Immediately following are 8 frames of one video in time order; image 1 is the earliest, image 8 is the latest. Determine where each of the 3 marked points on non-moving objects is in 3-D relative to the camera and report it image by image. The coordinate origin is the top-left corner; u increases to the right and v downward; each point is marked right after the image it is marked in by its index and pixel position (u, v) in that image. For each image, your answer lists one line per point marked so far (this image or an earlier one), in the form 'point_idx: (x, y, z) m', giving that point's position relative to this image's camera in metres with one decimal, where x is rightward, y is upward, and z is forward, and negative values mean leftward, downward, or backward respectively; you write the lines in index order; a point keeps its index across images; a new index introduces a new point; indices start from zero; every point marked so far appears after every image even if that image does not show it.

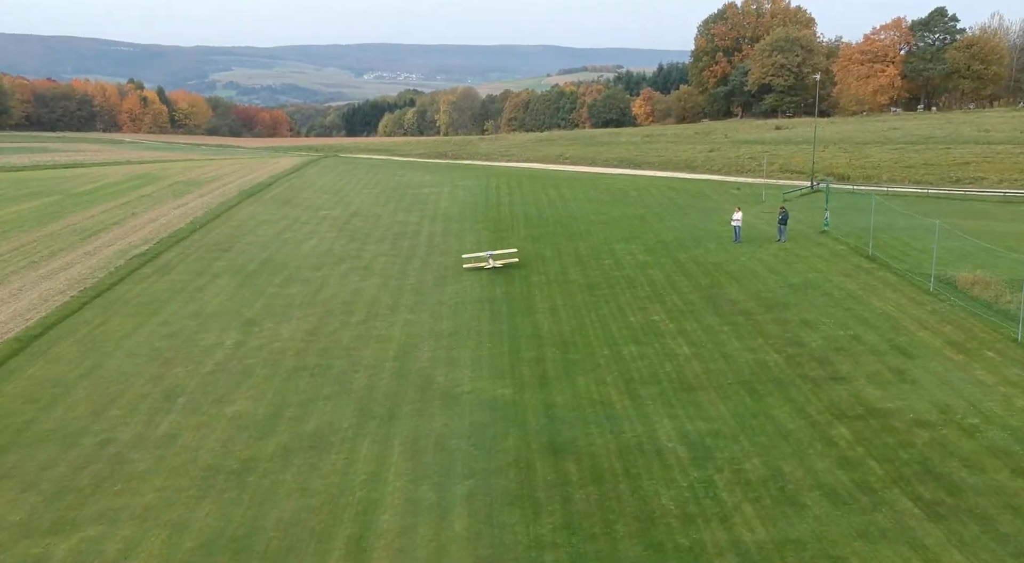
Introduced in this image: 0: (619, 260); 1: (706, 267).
0: (+2.9, +0.6, +19.9) m
1: (+5.1, +0.4, +19.0) m
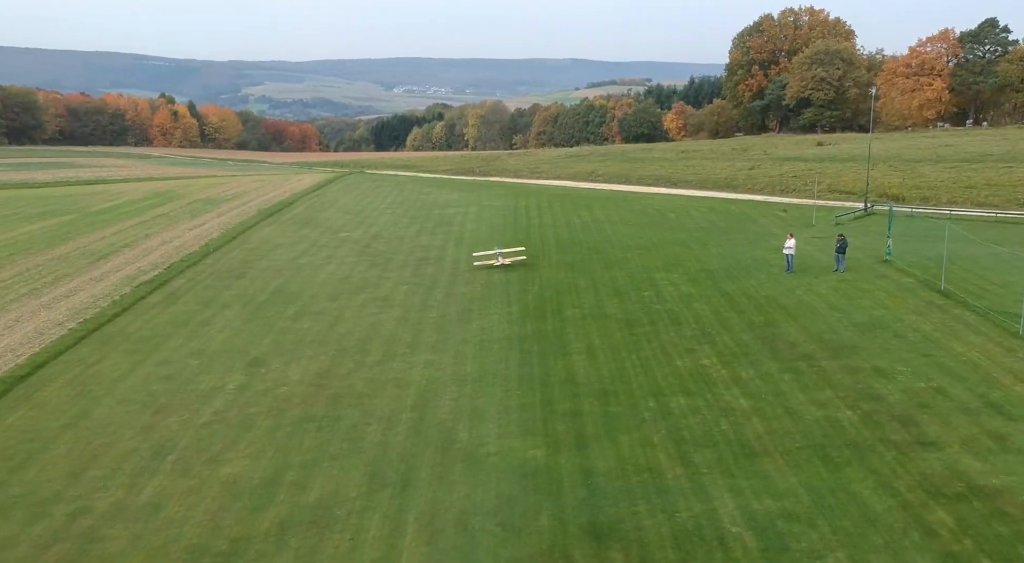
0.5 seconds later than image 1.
0: (+3.7, -0.3, +18.2) m
1: (+5.8, -0.5, +17.2) m
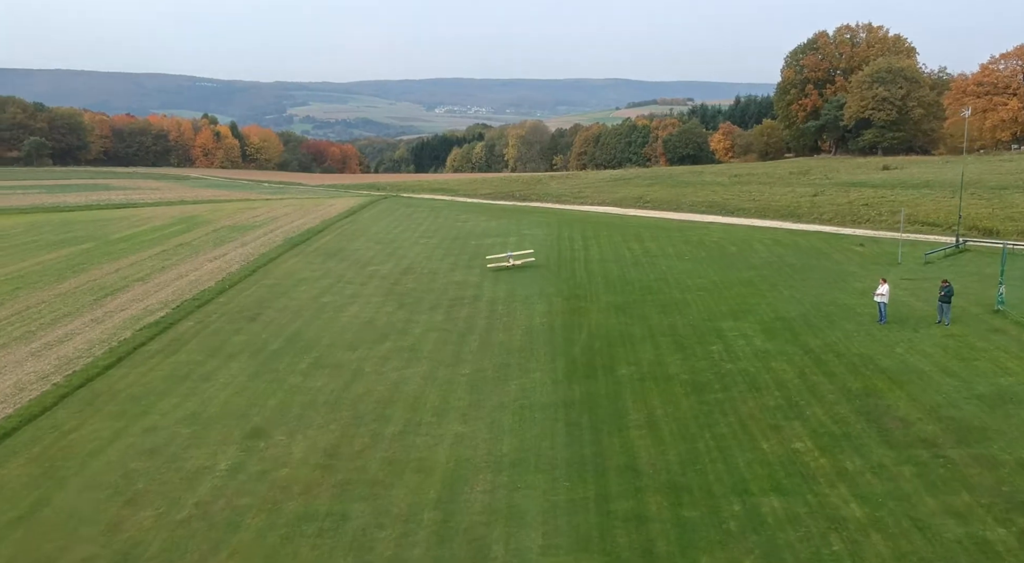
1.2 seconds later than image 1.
0: (+4.7, -1.4, +15.6) m
1: (+6.7, -1.6, +14.5) m
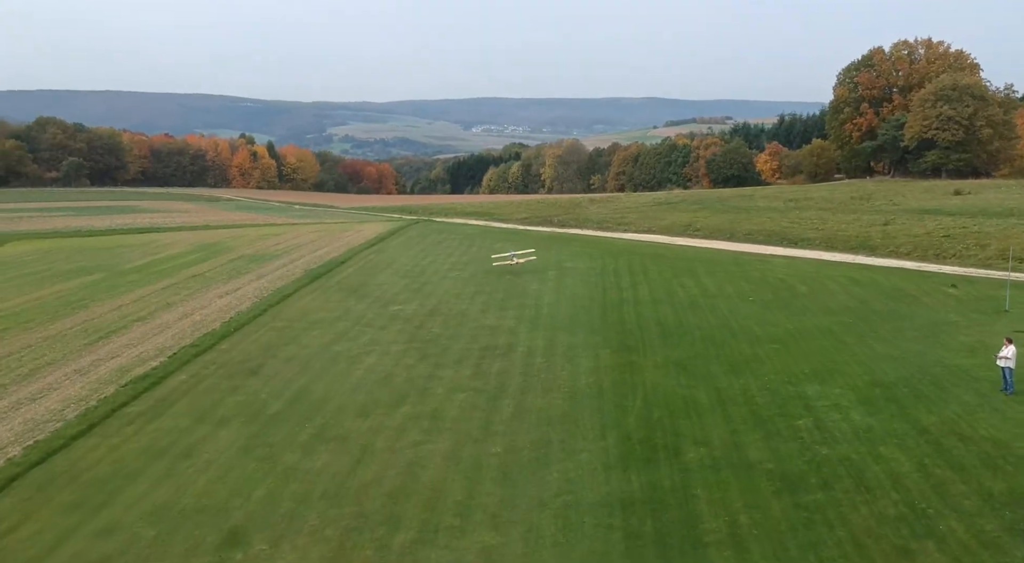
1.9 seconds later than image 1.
0: (+5.4, -2.4, +12.7) m
1: (+7.4, -2.6, +11.5) m
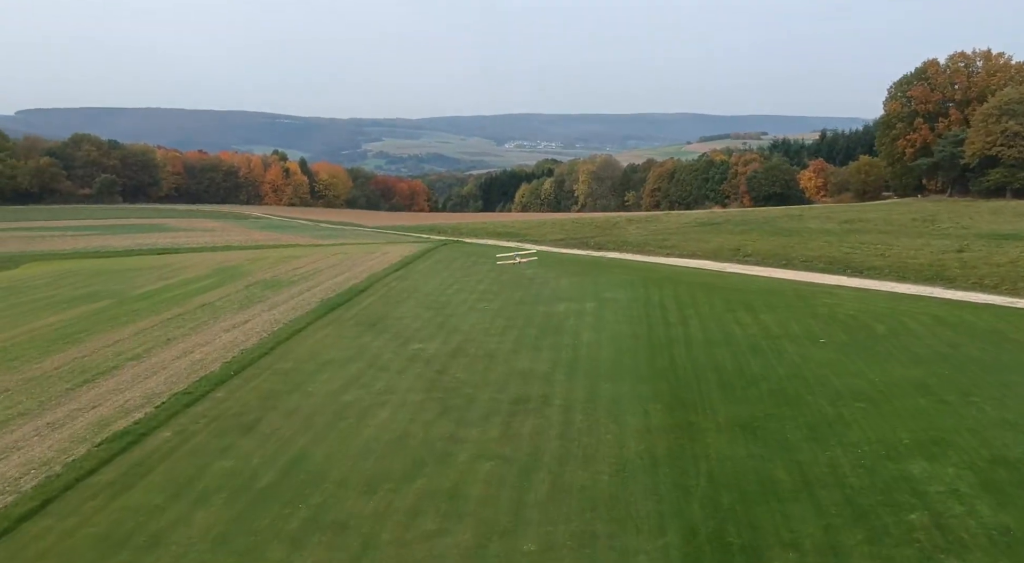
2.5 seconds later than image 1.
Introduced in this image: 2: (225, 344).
0: (+5.9, -3.2, +10.0) m
1: (+7.8, -3.4, +8.7) m
2: (-7.6, -1.7, +19.5) m
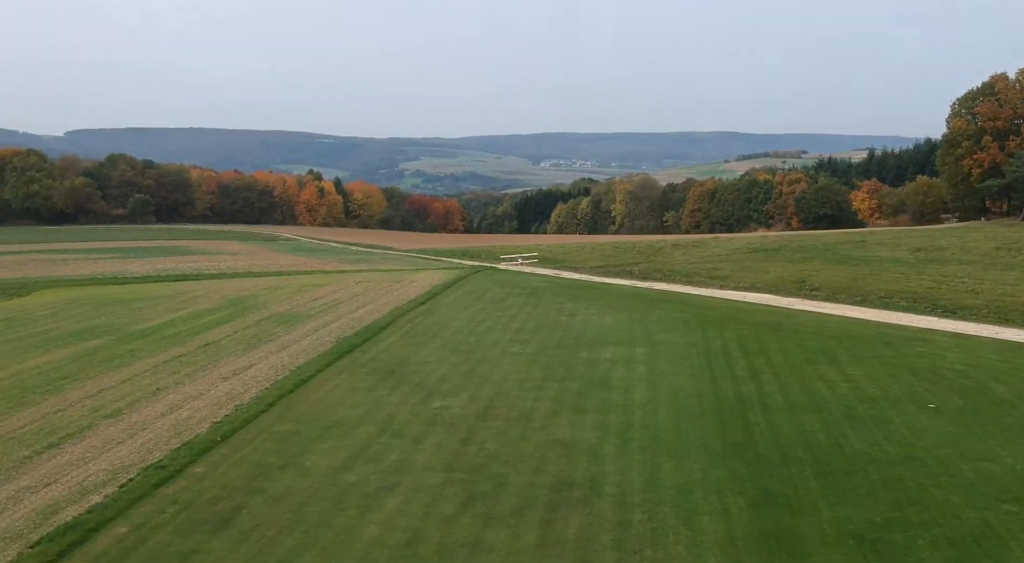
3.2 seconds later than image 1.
0: (+6.3, -4.1, +6.8) m
1: (+8.2, -4.2, +5.4) m
2: (-6.7, -2.7, +16.9) m
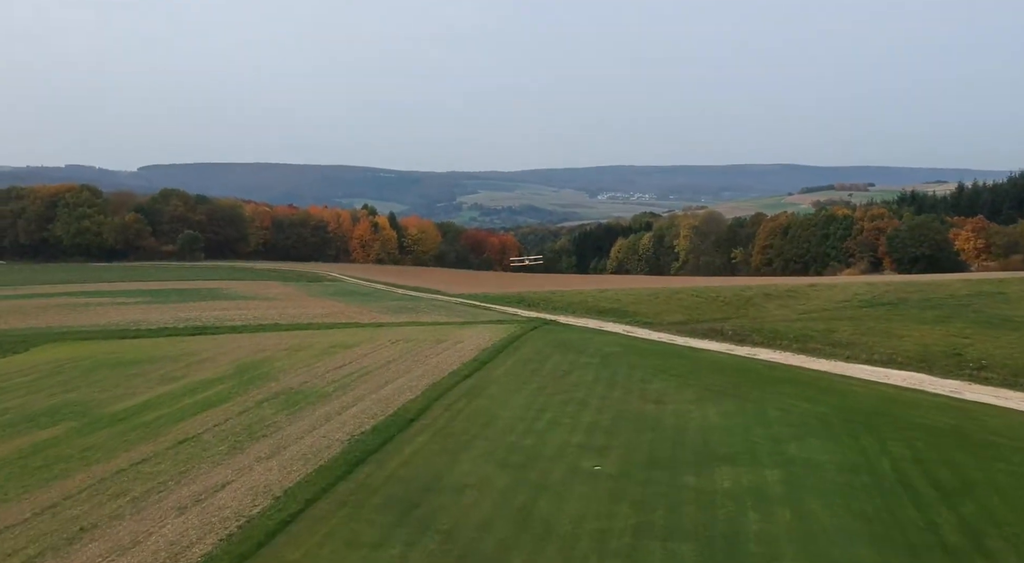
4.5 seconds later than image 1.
0: (+6.7, -5.3, +0.3) m
1: (+8.4, -5.4, -1.2) m
2: (-5.5, -4.2, +11.5) m
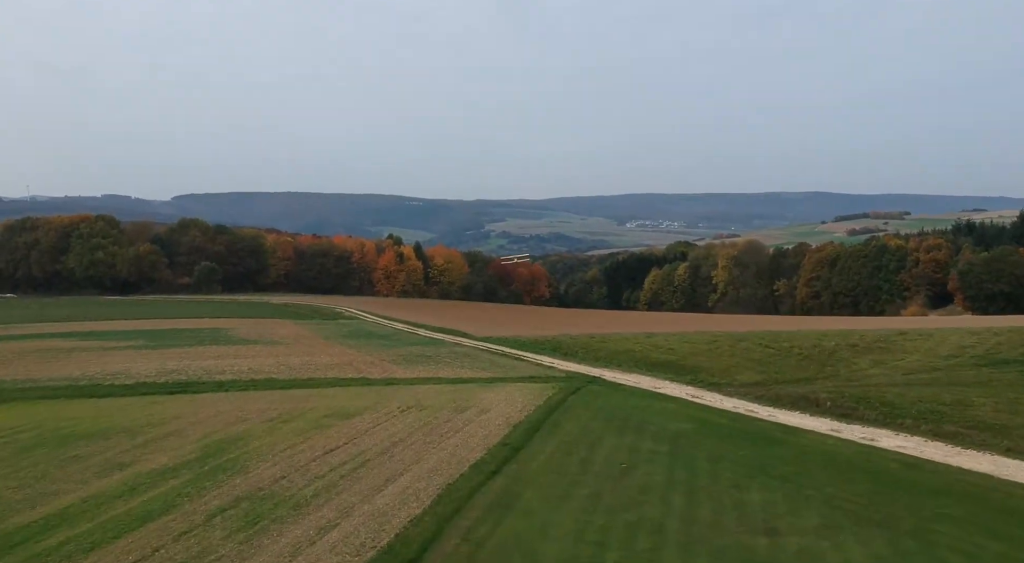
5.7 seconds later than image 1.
0: (+6.8, -6.0, -5.8) m
1: (+8.5, -6.0, -7.4) m
2: (-5.0, -5.3, +5.9) m
